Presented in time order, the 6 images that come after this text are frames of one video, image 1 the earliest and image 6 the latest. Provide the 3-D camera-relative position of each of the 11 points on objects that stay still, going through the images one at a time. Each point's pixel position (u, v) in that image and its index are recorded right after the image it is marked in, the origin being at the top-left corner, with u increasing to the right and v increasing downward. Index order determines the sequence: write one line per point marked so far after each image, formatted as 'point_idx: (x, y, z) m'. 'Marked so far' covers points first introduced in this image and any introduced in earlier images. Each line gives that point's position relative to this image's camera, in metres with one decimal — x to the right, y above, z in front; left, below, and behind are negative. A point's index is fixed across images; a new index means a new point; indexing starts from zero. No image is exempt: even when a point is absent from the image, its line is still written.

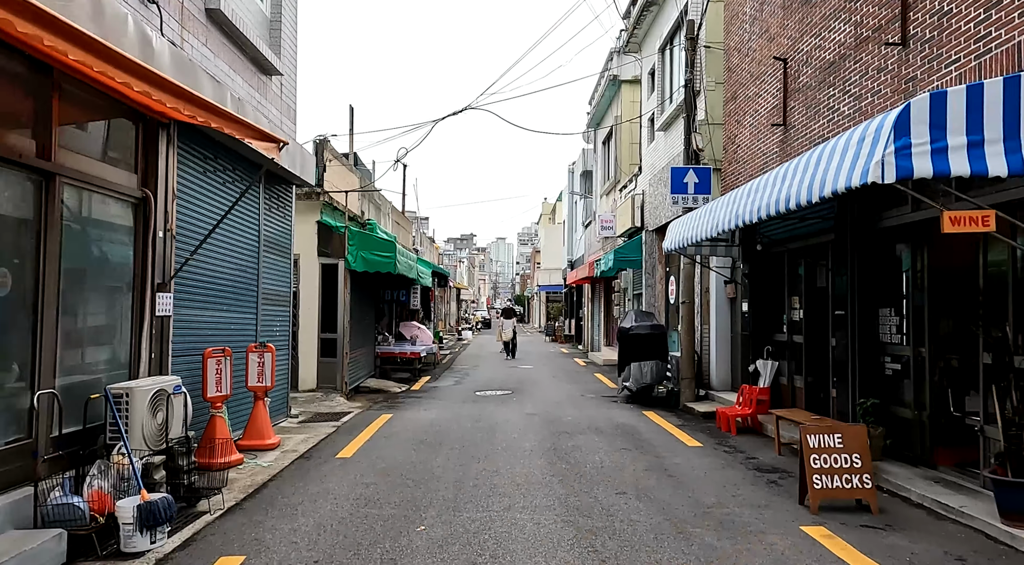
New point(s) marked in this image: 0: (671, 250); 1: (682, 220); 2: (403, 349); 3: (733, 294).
0: (+2.5, +0.5, +12.3) m
1: (+2.6, +0.9, +11.8) m
2: (-2.3, -1.4, +16.3) m
3: (+3.5, -0.2, +12.7) m
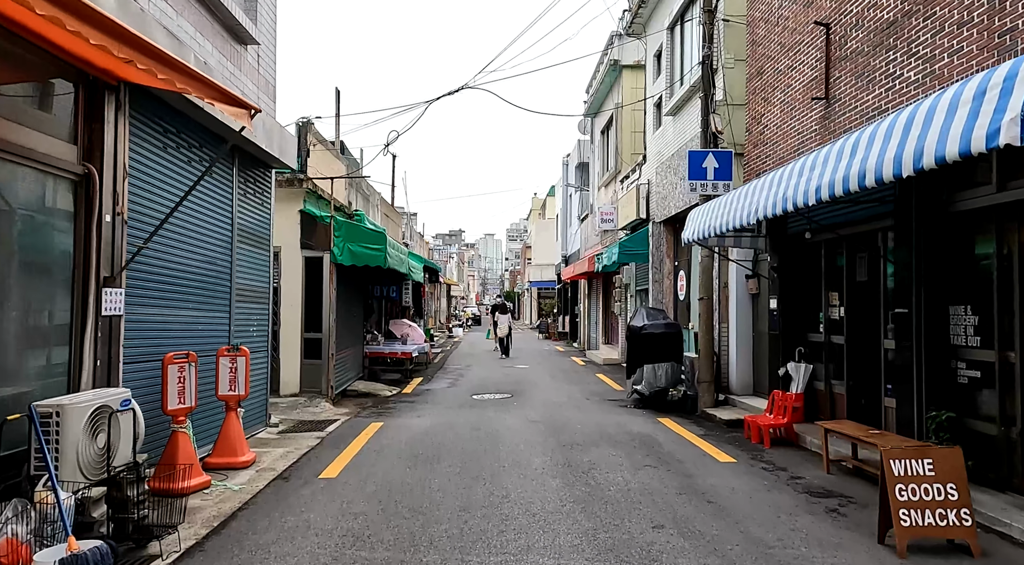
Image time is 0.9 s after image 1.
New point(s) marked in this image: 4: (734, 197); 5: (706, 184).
0: (+2.6, +0.6, +11.1) m
1: (+2.7, +1.0, +10.7) m
2: (-2.3, -1.3, +15.1) m
3: (+3.6, -0.1, +11.6) m
4: (+2.8, +1.1, +9.8) m
5: (+2.8, +1.4, +11.5) m
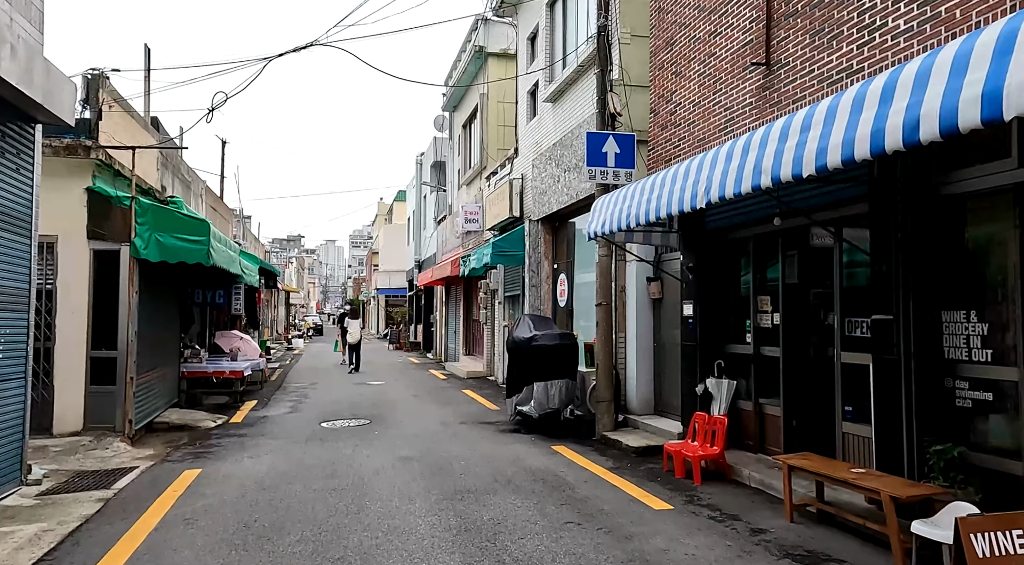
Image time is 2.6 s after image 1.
0: (+1.0, +0.6, +9.3) m
1: (+1.2, +1.0, +8.9) m
2: (-4.6, -1.3, +12.2) m
3: (+1.9, -0.2, +10.0) m
4: (+1.5, +1.1, +8.1) m
5: (+1.2, +1.4, +9.7) m
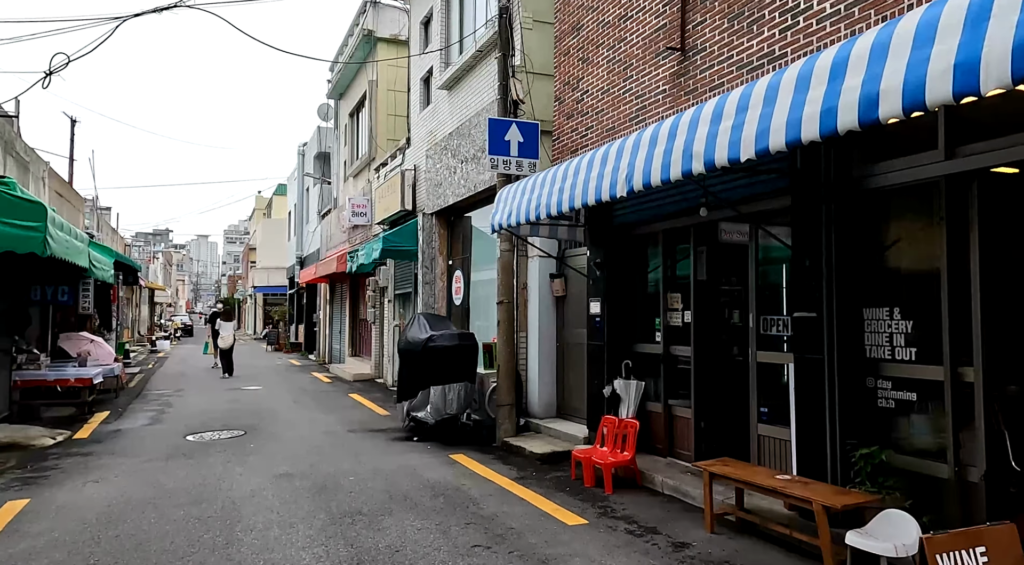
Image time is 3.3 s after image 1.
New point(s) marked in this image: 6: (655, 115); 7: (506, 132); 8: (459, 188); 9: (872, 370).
0: (-0.2, +0.6, +8.7) m
1: (+0.1, +1.0, +8.3) m
2: (-6.2, -1.3, +10.8) m
3: (+0.6, -0.1, +9.5) m
4: (+0.5, +1.1, +7.6) m
5: (0.0, +1.4, +9.1) m
6: (+1.4, +1.6, +7.6) m
7: (-0.1, +1.8, +9.1) m
8: (-0.8, +1.4, +11.6) m
9: (+2.7, -0.6, +5.7) m
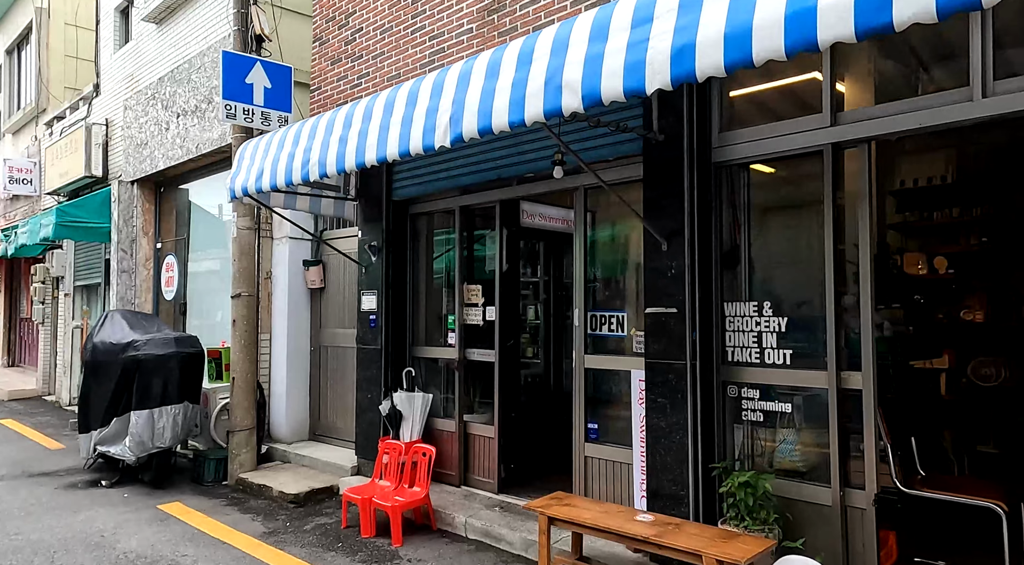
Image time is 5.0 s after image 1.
0: (-2.4, +0.7, +6.5) m
1: (-1.9, +1.1, +6.3) m
2: (-8.7, -1.1, +6.3) m
3: (-1.9, 0.0, +7.5) m
4: (-1.3, +1.2, +5.7) m
5: (-2.4, +1.6, +7.0) m
6: (-0.4, +1.7, +6.0) m
7: (-2.4, +1.9, +6.9) m
8: (-4.0, +1.6, +9.0) m
9: (+1.4, -0.6, +4.8) m
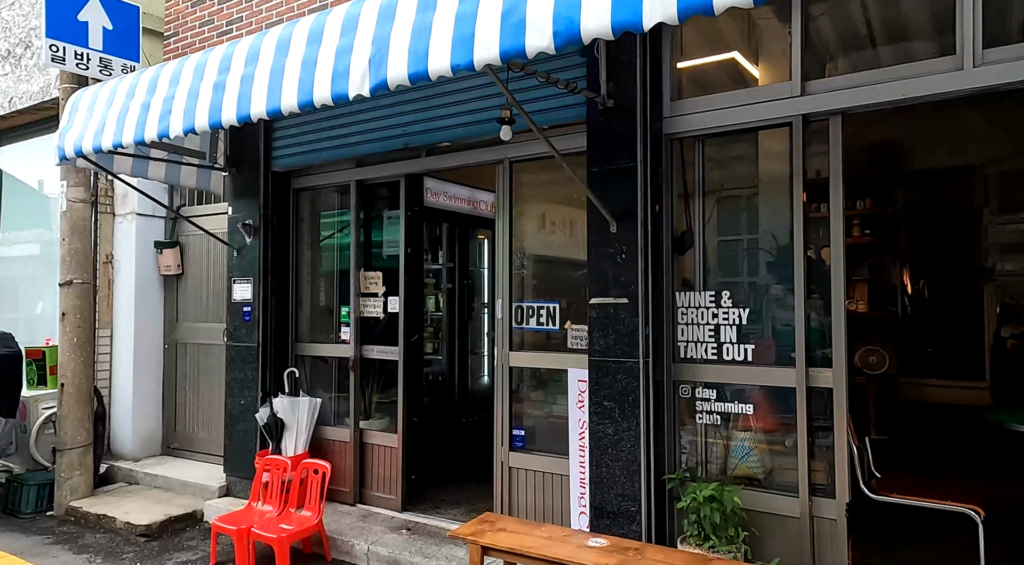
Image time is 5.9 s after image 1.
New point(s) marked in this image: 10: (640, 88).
0: (-3.0, +0.8, +5.2) m
1: (-2.6, +1.2, +5.1) m
2: (-9.2, -0.9, +3.7) m
3: (-2.8, +0.1, +6.3) m
4: (-1.8, +1.3, +4.6) m
5: (-3.1, +1.7, +5.7) m
6: (-1.1, +1.8, +5.1) m
7: (-3.1, +2.0, +5.6) m
8: (-5.1, +1.7, +7.4) m
9: (+1.0, -0.5, +4.3) m
10: (+0.7, +1.1, +4.2) m
